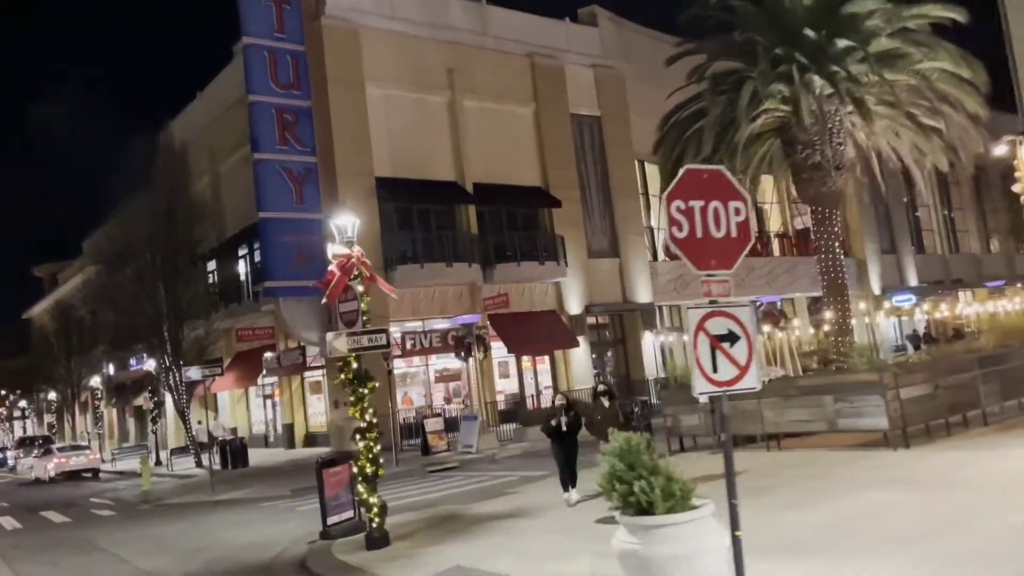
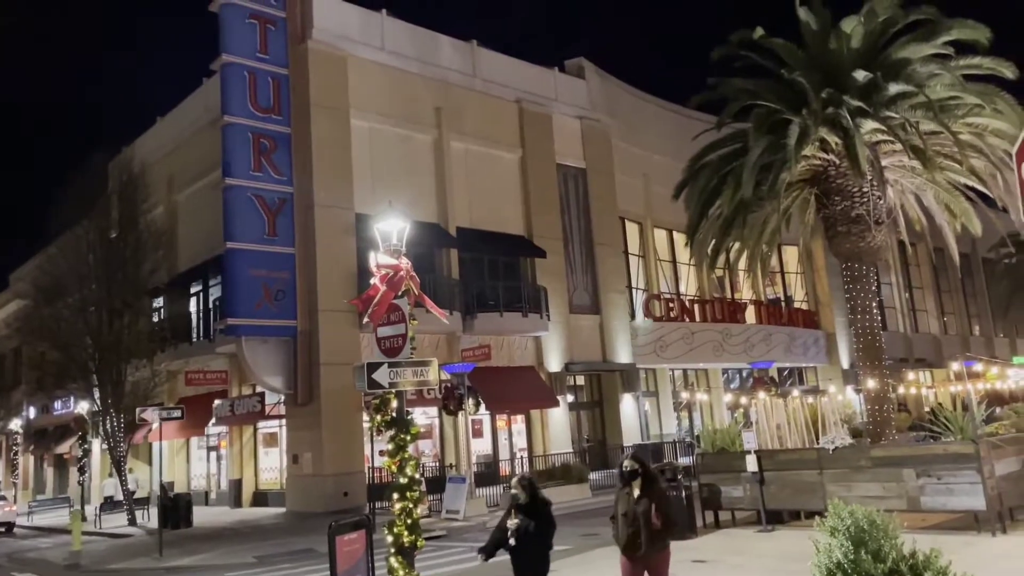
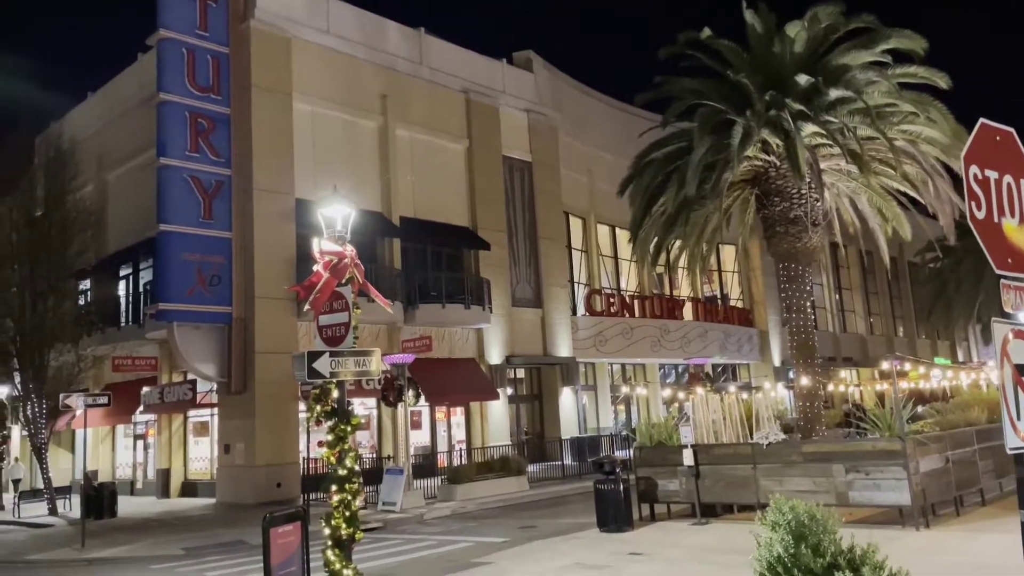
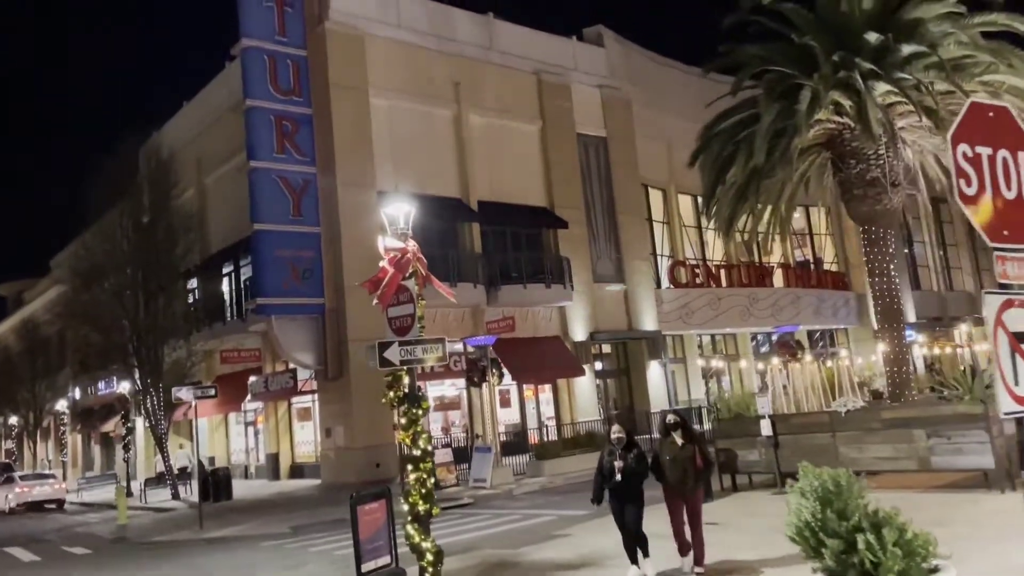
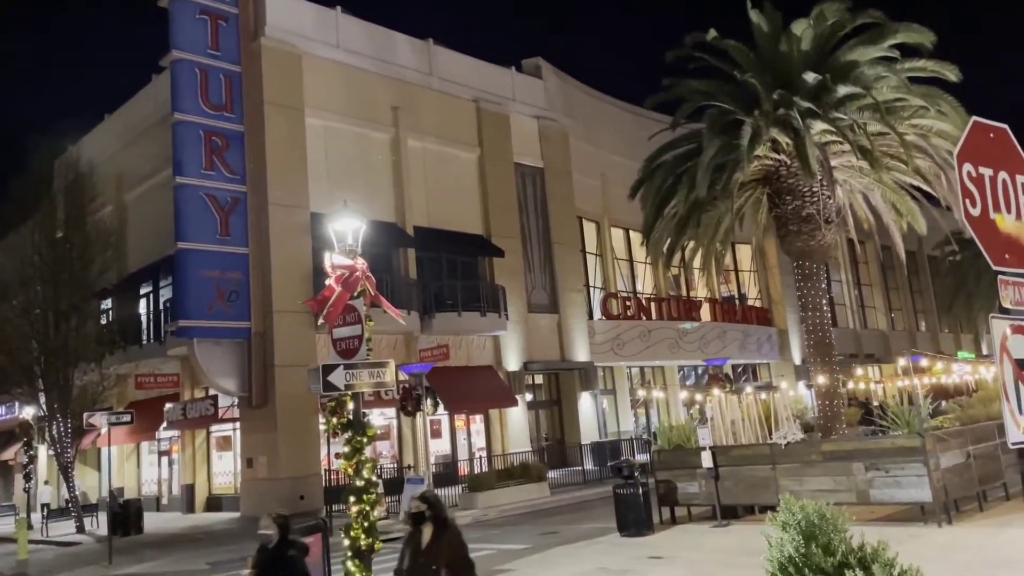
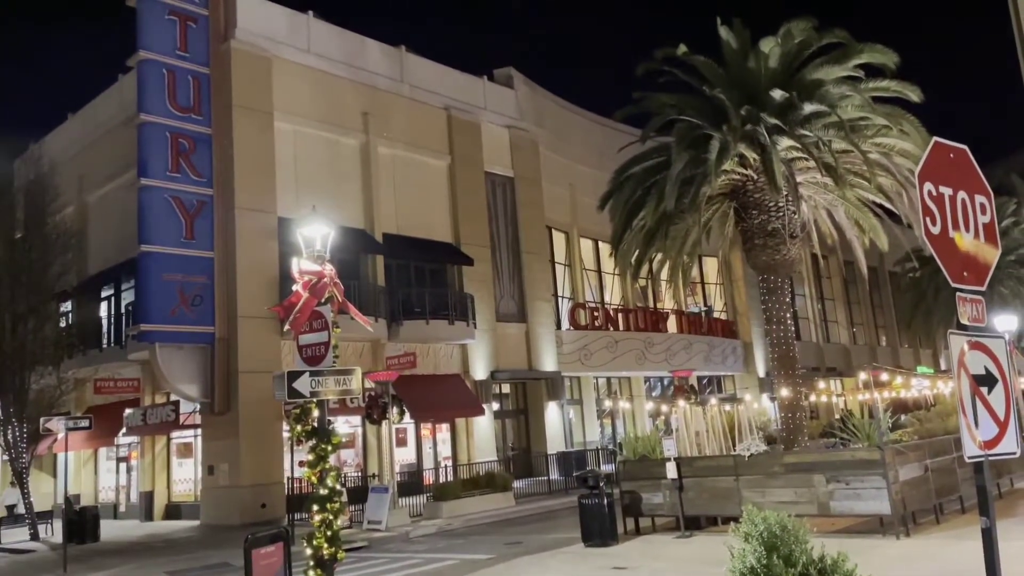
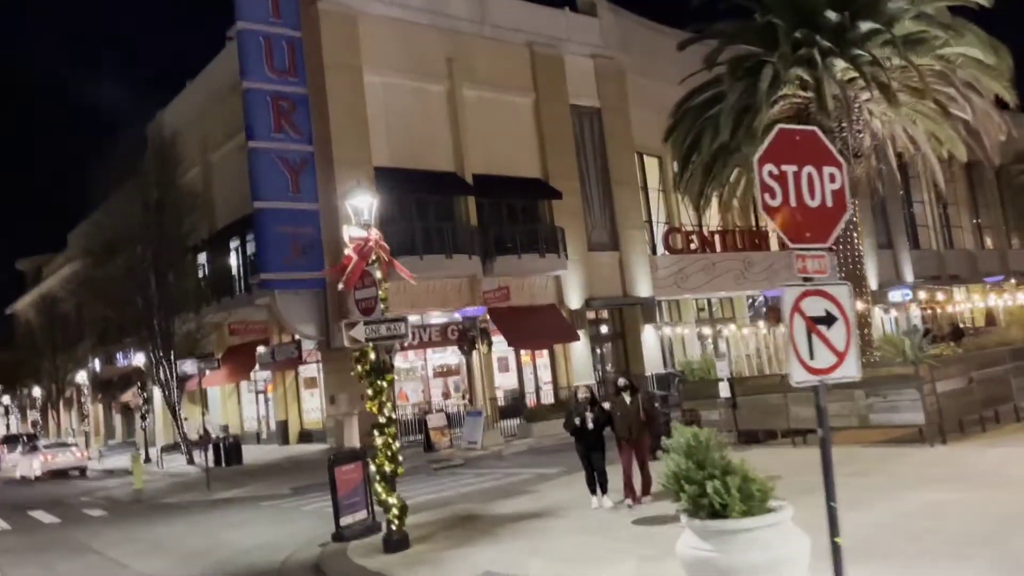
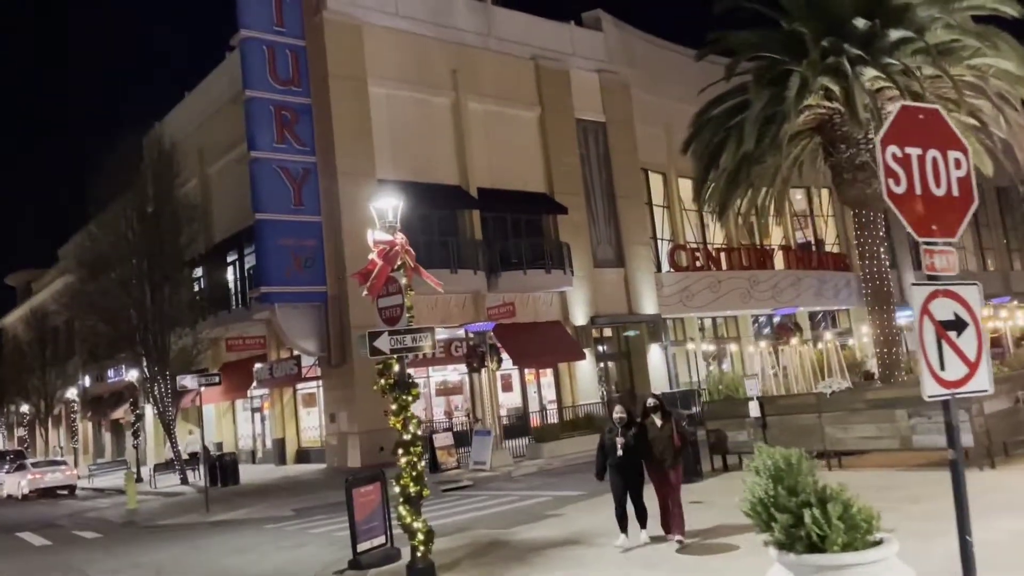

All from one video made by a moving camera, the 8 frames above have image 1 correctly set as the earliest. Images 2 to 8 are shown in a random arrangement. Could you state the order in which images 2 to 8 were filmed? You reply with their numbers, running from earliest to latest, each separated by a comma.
7, 8, 4, 2, 5, 6, 3
